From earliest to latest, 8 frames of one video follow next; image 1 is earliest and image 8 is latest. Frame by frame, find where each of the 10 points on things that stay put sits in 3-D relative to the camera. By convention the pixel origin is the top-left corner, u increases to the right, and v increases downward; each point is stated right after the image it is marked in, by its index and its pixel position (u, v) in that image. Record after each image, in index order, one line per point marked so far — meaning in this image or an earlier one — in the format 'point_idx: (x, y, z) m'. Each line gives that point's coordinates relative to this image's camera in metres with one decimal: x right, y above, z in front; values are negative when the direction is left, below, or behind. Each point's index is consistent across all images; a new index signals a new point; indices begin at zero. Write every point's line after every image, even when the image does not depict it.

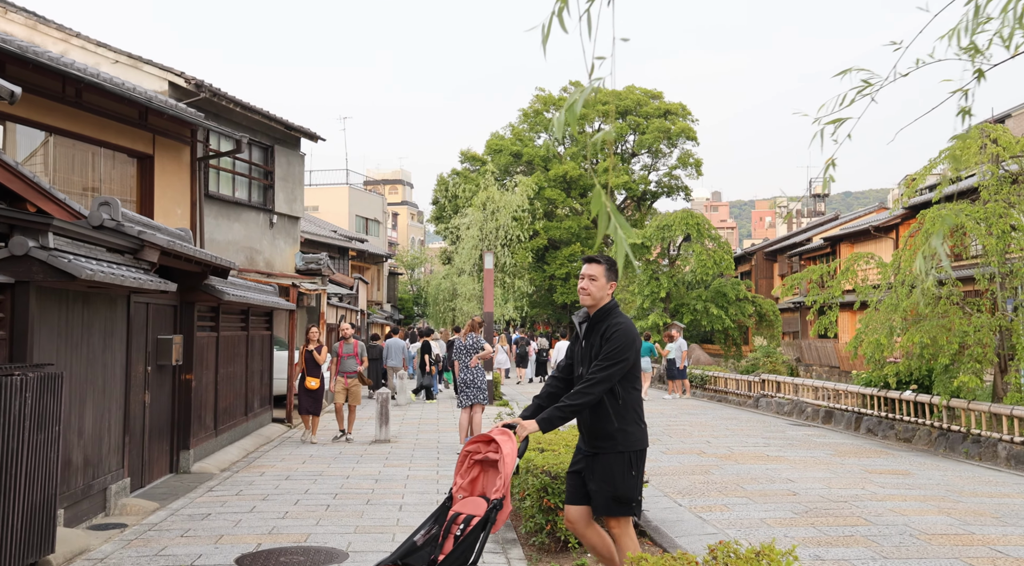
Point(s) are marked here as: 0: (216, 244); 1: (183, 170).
0: (-5.3, +0.7, +16.5) m
1: (-5.2, +1.8, +14.7) m
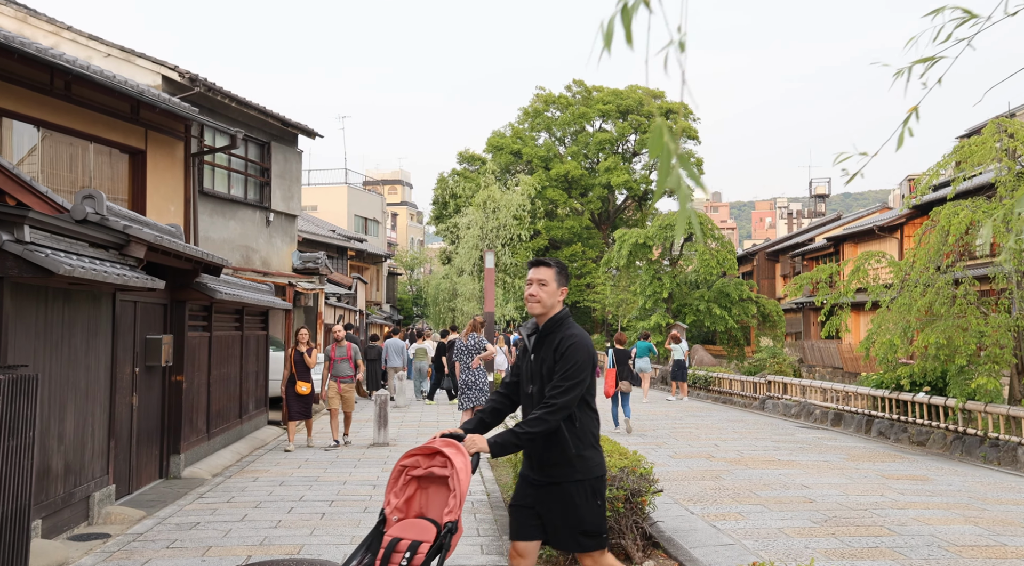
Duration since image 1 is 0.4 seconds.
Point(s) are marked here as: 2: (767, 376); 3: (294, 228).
0: (-5.3, +0.7, +16.2) m
1: (-5.2, +1.8, +14.3) m
2: (+5.4, -2.0, +19.6) m
3: (-4.6, +1.2, +19.6) m
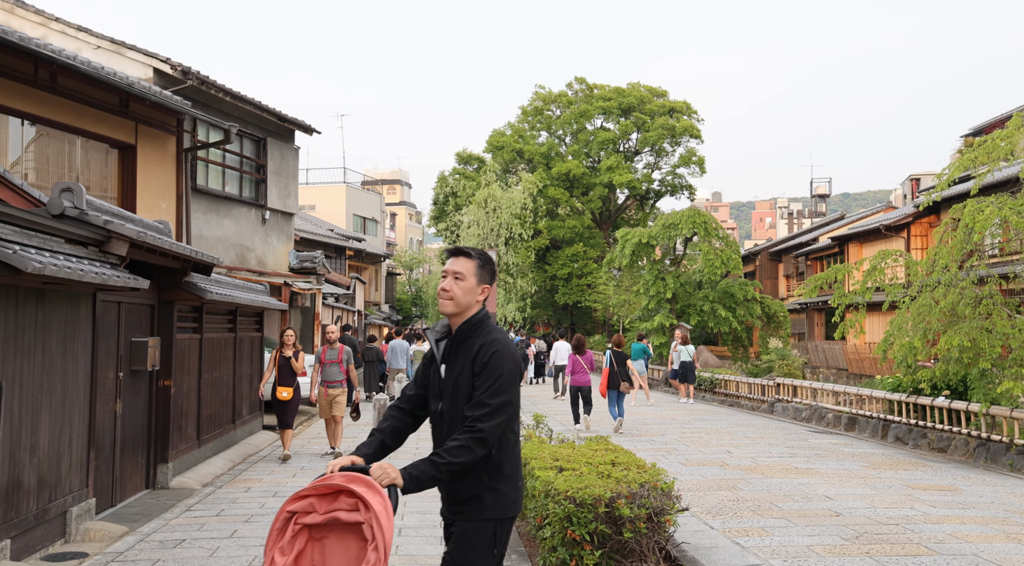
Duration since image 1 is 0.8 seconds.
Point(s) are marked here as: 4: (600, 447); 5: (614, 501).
0: (-5.2, +0.7, +15.7) m
1: (-5.2, +1.8, +13.8) m
2: (+5.5, -2.0, +19.2) m
3: (-4.6, +1.2, +19.1) m
4: (+0.7, -1.3, +7.3) m
5: (+0.6, -1.3, +5.3) m
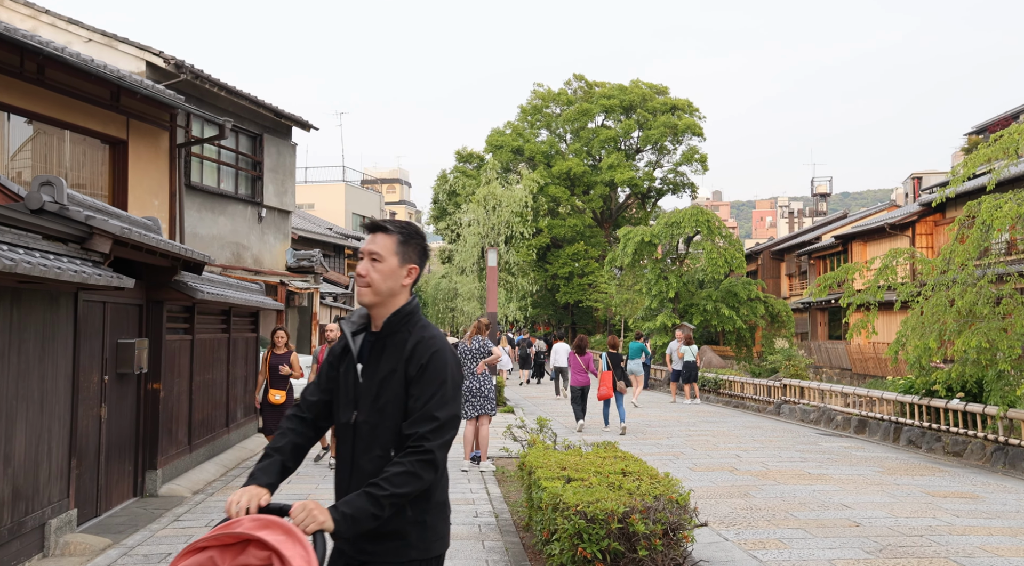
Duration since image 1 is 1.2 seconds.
0: (-5.2, +0.7, +15.3) m
1: (-5.1, +1.8, +13.5) m
2: (+5.5, -2.0, +18.8) m
3: (-4.6, +1.2, +18.7) m
4: (+0.7, -1.3, +6.9) m
5: (+0.6, -1.2, +4.9) m
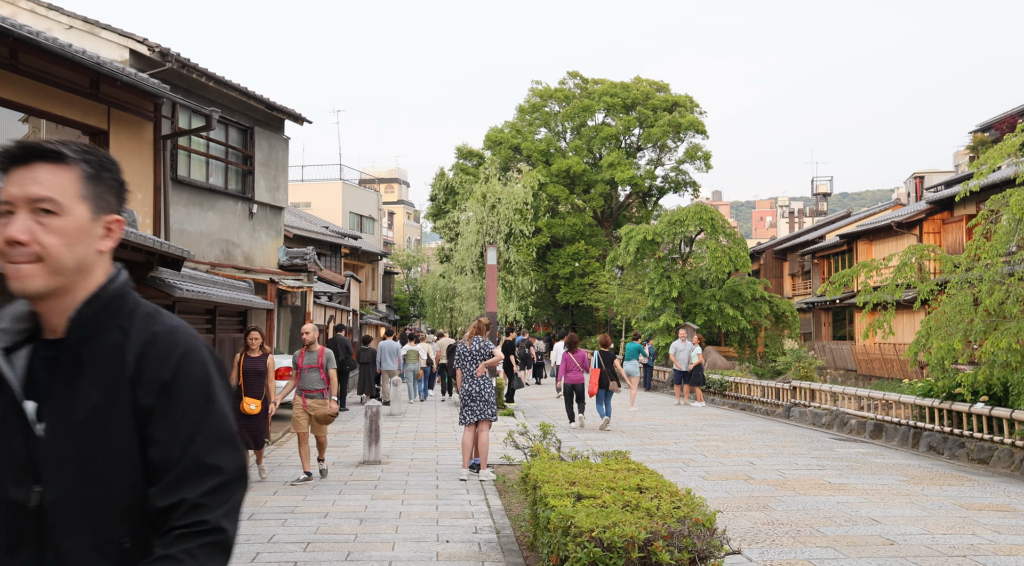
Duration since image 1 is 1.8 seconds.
0: (-5.2, +0.8, +14.7) m
1: (-5.1, +1.9, +12.8) m
2: (+5.5, -1.9, +18.2) m
3: (-4.6, +1.2, +18.1) m
4: (+0.7, -1.3, +6.3) m
5: (+0.6, -1.2, +4.3) m
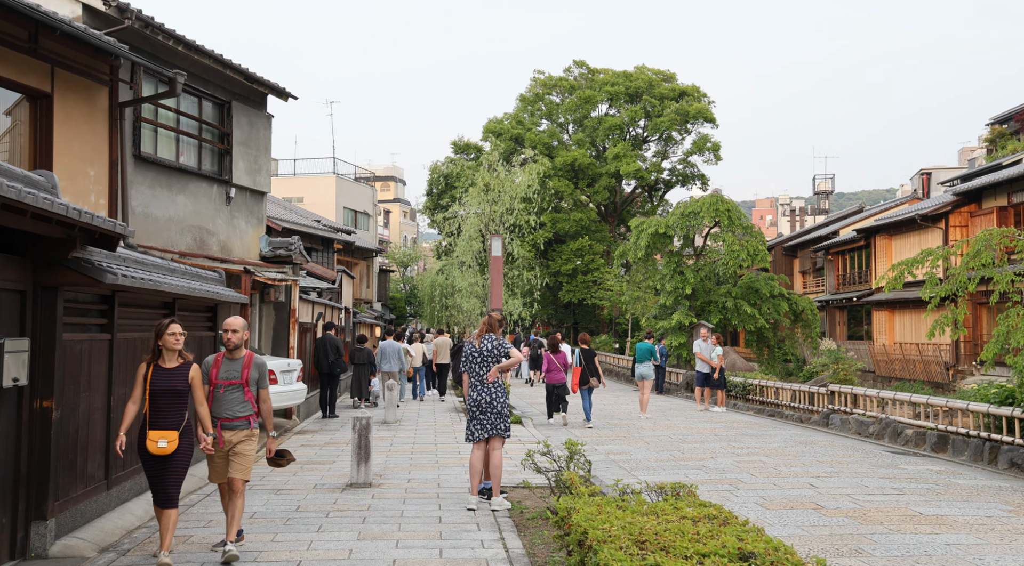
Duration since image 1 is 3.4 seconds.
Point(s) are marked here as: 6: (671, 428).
0: (-5.1, +0.9, +12.9) m
1: (-5.0, +2.0, +11.1) m
2: (+5.6, -1.8, +16.5) m
3: (-4.4, +1.3, +16.3) m
4: (+0.9, -1.1, +4.6) m
5: (+0.8, -1.1, +2.6) m
6: (+2.6, -2.4, +15.3) m
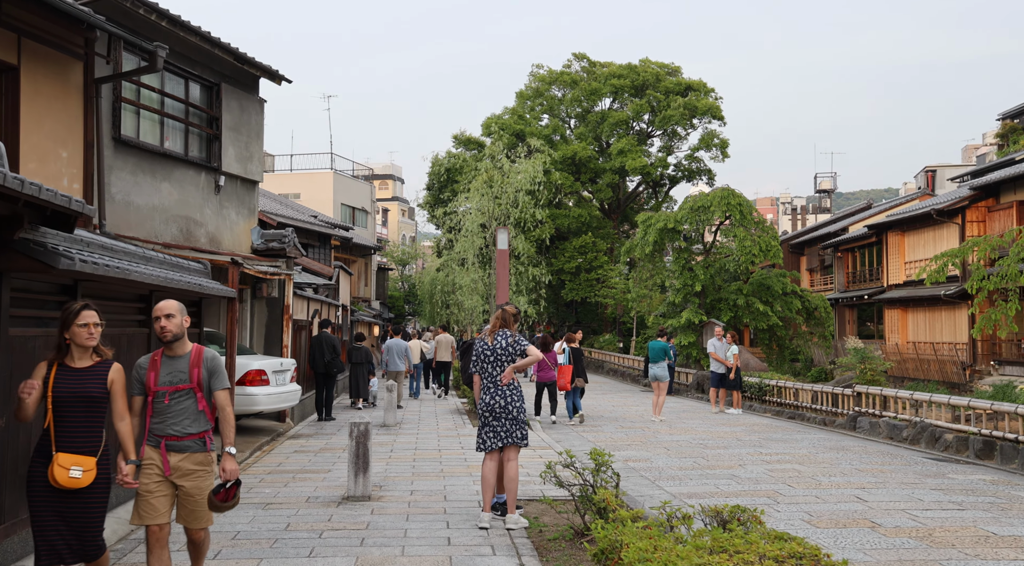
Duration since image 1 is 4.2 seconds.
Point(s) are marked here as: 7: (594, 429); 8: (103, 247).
0: (-4.9, +1.0, +12.0) m
1: (-4.8, +2.1, +10.1) m
2: (+5.8, -1.7, +15.6) m
3: (-4.3, +1.4, +15.4) m
4: (+1.1, -1.1, +3.6) m
5: (+1.0, -1.0, +1.6) m
6: (+2.8, -2.3, +14.4) m
7: (+1.4, -2.4, +15.1) m
8: (-3.1, +0.3, +7.1) m
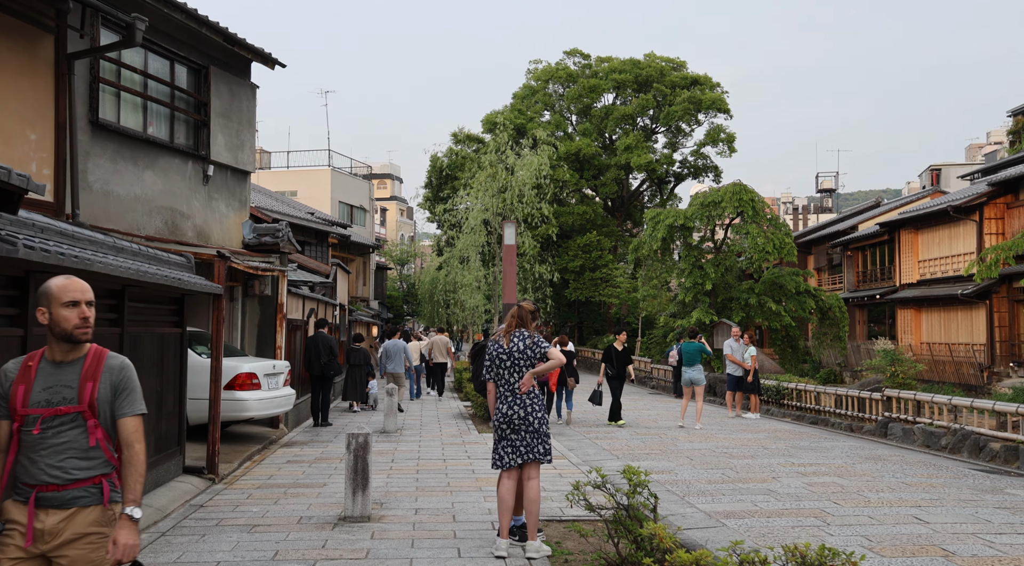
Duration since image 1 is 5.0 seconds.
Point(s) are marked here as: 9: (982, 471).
0: (-4.8, +1.0, +11.1) m
1: (-4.7, +2.1, +9.2) m
2: (+5.9, -1.7, +14.7) m
3: (-4.2, +1.5, +14.5) m
4: (+1.2, -1.0, +2.7) m
5: (+1.1, -1.0, +0.7) m
6: (+2.9, -2.3, +13.5) m
7: (+1.5, -2.4, +14.2) m
8: (-3.0, +0.3, +6.1) m
9: (+5.3, -2.1, +10.2) m
